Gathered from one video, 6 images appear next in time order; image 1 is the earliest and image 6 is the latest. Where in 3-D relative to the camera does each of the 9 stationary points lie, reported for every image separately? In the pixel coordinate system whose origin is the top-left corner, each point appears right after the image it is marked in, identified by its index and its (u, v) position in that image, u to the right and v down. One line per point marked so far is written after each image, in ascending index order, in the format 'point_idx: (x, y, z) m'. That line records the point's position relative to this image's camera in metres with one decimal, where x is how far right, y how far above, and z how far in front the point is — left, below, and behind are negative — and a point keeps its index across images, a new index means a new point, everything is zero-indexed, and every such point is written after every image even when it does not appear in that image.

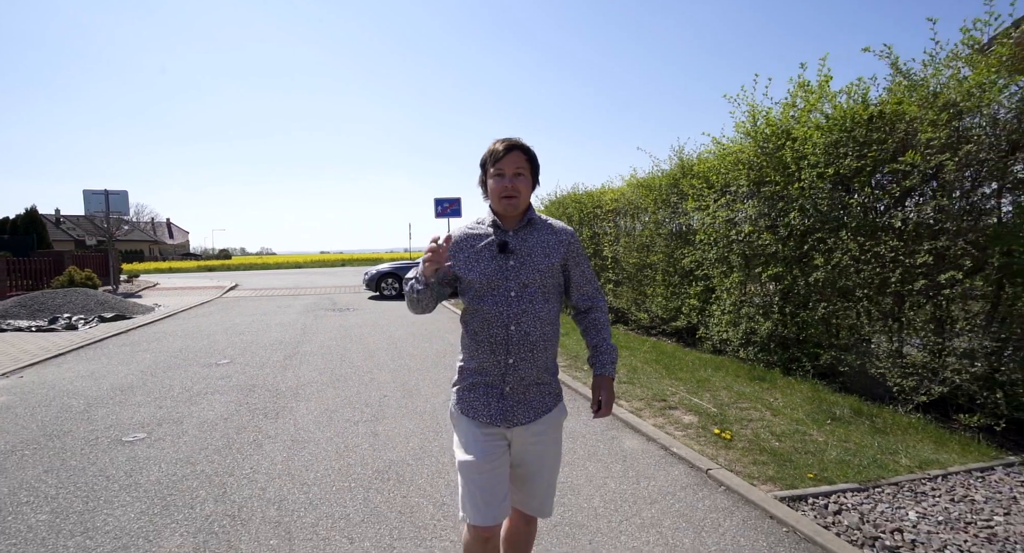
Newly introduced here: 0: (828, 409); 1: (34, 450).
0: (+2.8, -1.2, +4.6) m
1: (-3.7, -1.3, +4.1) m
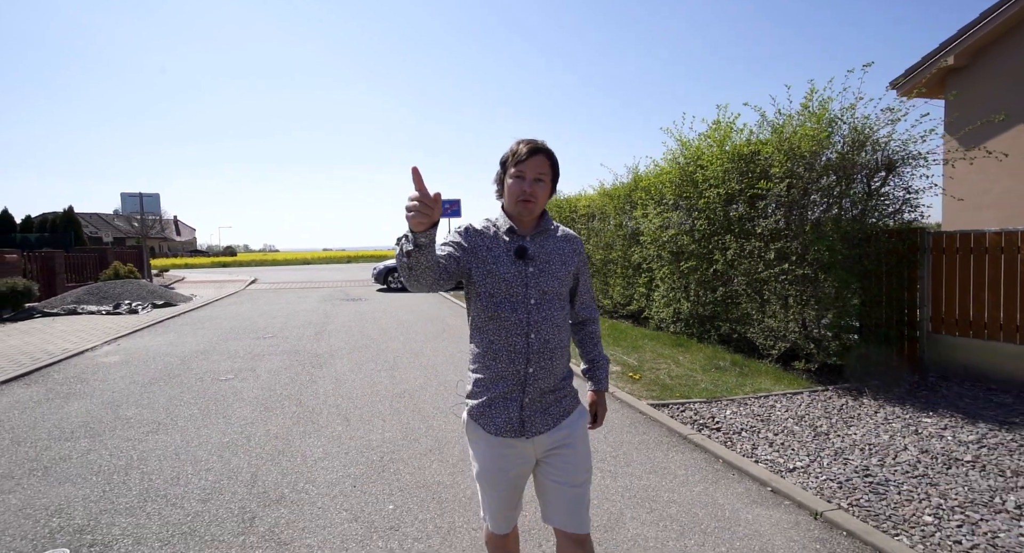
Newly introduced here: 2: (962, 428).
0: (+2.6, -1.1, +6.5) m
1: (-4.0, -1.2, +5.9) m
2: (+3.6, -1.2, +4.1) m
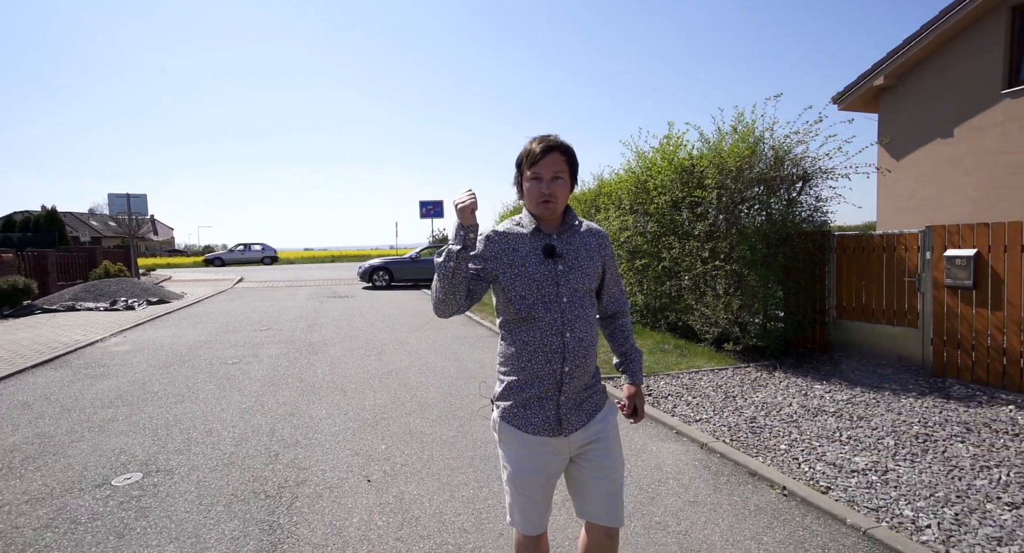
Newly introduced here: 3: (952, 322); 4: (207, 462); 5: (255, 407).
0: (+2.2, -1.0, +7.5) m
1: (-4.3, -1.2, +6.7) m
2: (+3.3, -1.1, +5.1) m
3: (+4.3, -0.4, +5.1) m
4: (-2.2, -1.3, +3.7) m
5: (-2.5, -1.3, +5.0) m
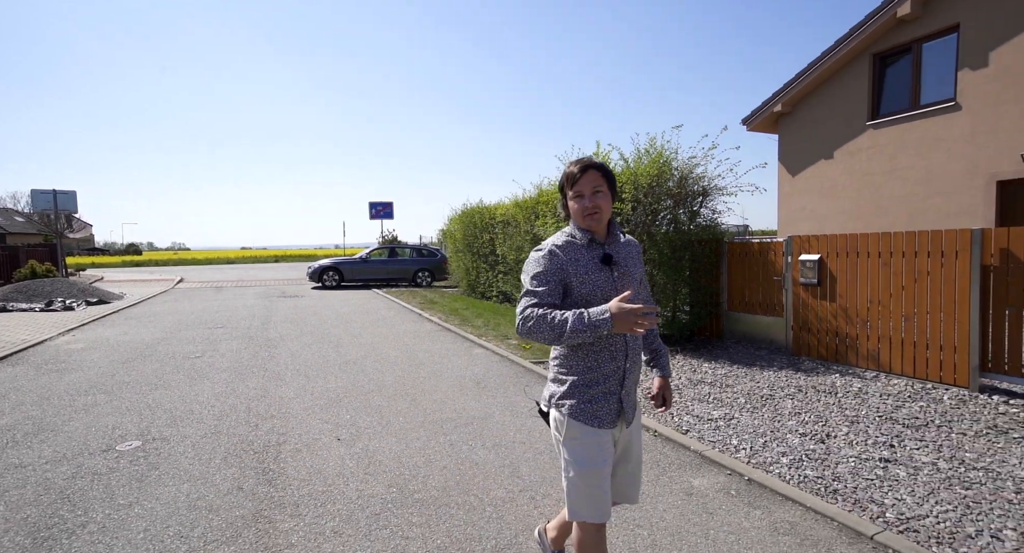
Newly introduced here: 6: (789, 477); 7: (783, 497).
0: (+1.3, -1.0, +8.6) m
1: (-5.1, -1.2, +7.2) m
2: (+2.6, -1.1, +6.4) m
3: (+3.7, -0.4, +6.4) m
4: (-2.7, -1.3, +4.4) m
5: (-3.1, -1.3, +5.6) m
6: (+1.7, -1.2, +3.1) m
7: (+1.5, -1.2, +2.9) m
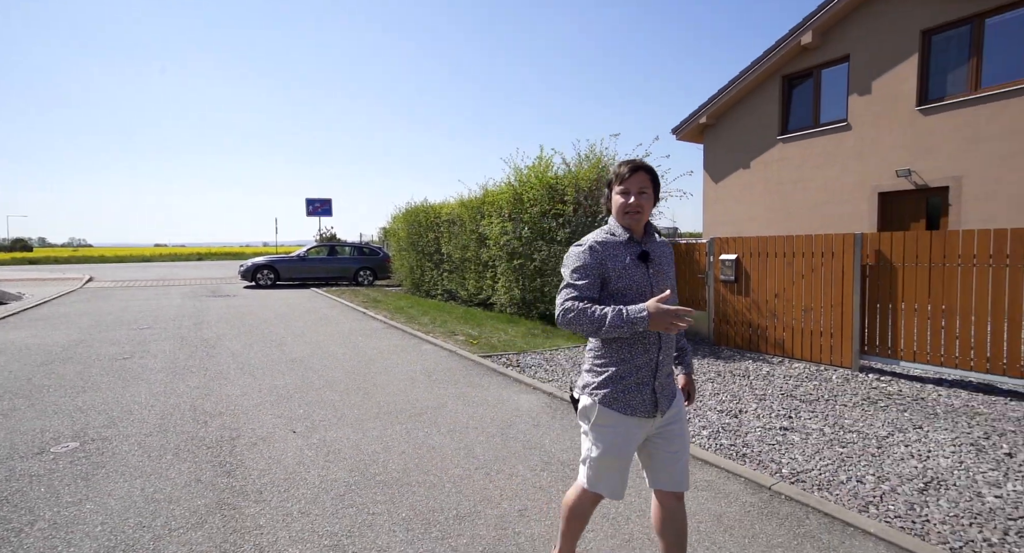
0: (+0.3, -1.0, +9.0) m
1: (-5.9, -1.1, +6.9) m
2: (+1.9, -1.1, +7.0) m
3: (+2.9, -0.4, +7.2) m
4: (-3.1, -1.3, +4.4) m
5: (-3.7, -1.2, +5.6) m
6: (+1.4, -1.2, +3.6) m
7: (+1.2, -1.2, +3.4) m
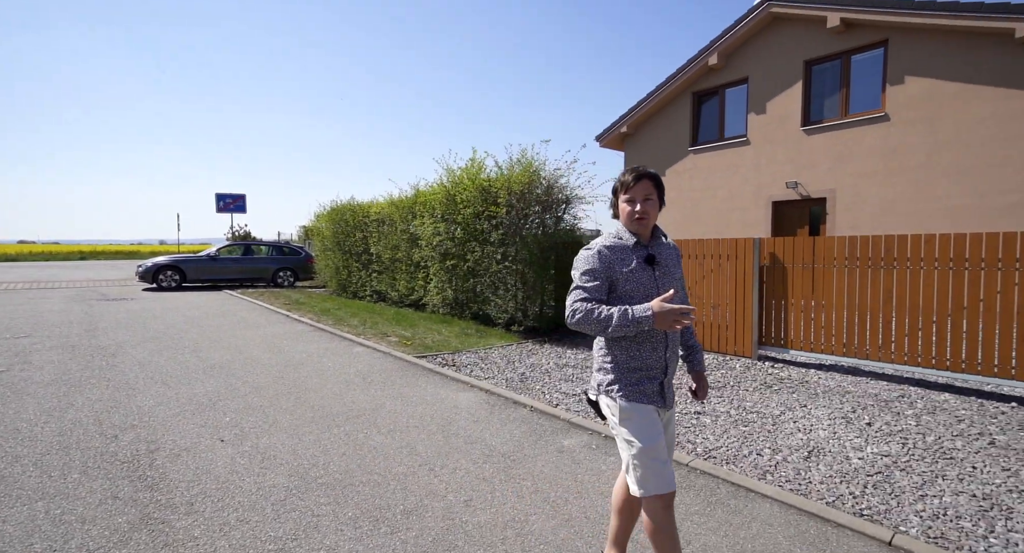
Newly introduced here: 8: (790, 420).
0: (-0.9, -1.0, +9.2) m
1: (-6.7, -1.2, +6.1) m
2: (+1.0, -1.1, +7.4) m
3: (+2.0, -0.4, +7.7) m
4: (-3.6, -1.3, +4.1) m
5: (-4.3, -1.3, +5.2) m
6: (+0.9, -1.2, +4.0) m
7: (+0.8, -1.2, +3.8) m
8: (+2.1, -1.1, +4.0) m
